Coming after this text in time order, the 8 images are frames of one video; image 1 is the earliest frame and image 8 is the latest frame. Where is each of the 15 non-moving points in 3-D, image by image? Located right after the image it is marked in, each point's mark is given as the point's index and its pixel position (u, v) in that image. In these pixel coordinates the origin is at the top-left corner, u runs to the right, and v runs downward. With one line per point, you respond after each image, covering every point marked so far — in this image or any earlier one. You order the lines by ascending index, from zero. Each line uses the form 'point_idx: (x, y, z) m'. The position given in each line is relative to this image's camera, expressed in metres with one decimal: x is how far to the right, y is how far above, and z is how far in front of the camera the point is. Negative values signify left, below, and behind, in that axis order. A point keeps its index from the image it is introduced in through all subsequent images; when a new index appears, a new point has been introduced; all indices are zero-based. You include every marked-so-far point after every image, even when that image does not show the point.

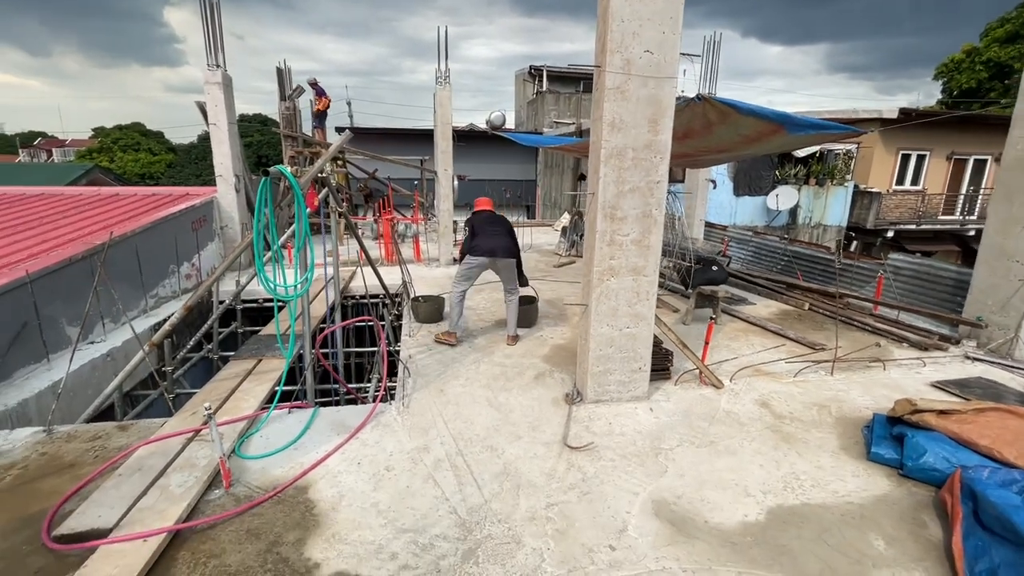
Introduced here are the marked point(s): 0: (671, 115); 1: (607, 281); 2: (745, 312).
0: (+1.0, +1.1, +3.0) m
1: (+0.6, 0.0, +3.2) m
2: (+2.7, -0.3, +5.5) m
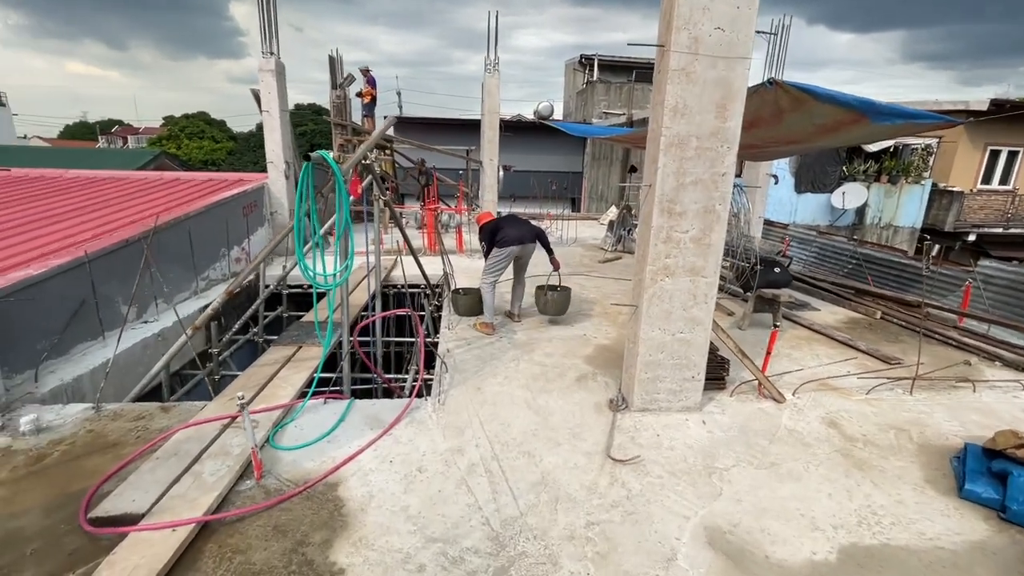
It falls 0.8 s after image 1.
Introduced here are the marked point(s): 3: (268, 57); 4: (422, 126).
0: (+1.3, +1.0, +2.7) m
1: (+0.9, 0.0, +2.9) m
2: (+3.2, -0.3, +5.1) m
3: (-3.5, +3.3, +6.7) m
4: (-3.0, +5.4, +16.0) m
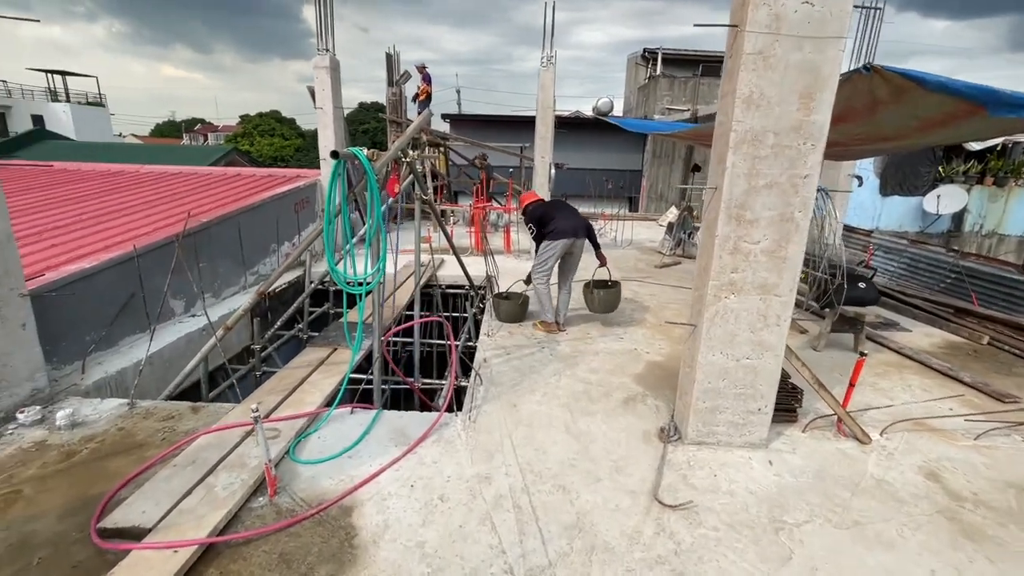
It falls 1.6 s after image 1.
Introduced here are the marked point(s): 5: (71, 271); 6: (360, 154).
0: (+1.5, +0.9, +2.2) m
1: (+1.1, -0.1, +2.5) m
2: (+3.6, -0.5, +4.5) m
3: (-2.7, +3.3, +6.8) m
4: (-1.1, +5.5, +16.0) m
5: (-3.1, +0.1, +3.4) m
6: (-0.9, +0.8, +2.7) m
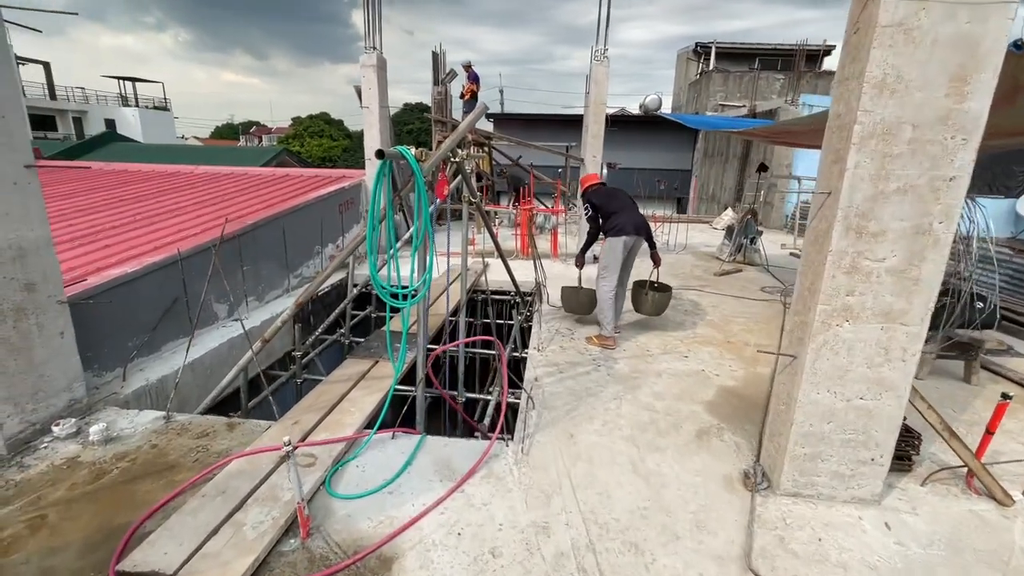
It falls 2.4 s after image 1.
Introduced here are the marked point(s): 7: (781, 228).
0: (+1.8, +0.8, +1.8) m
1: (+1.4, -0.2, +2.1) m
2: (+4.0, -0.6, +3.8) m
3: (-2.0, +3.3, +6.6) m
4: (+0.4, +5.4, +15.7) m
5: (-2.7, +0.1, +3.3) m
6: (-0.5, +0.7, +2.4) m
7: (+5.7, +1.3, +10.2) m
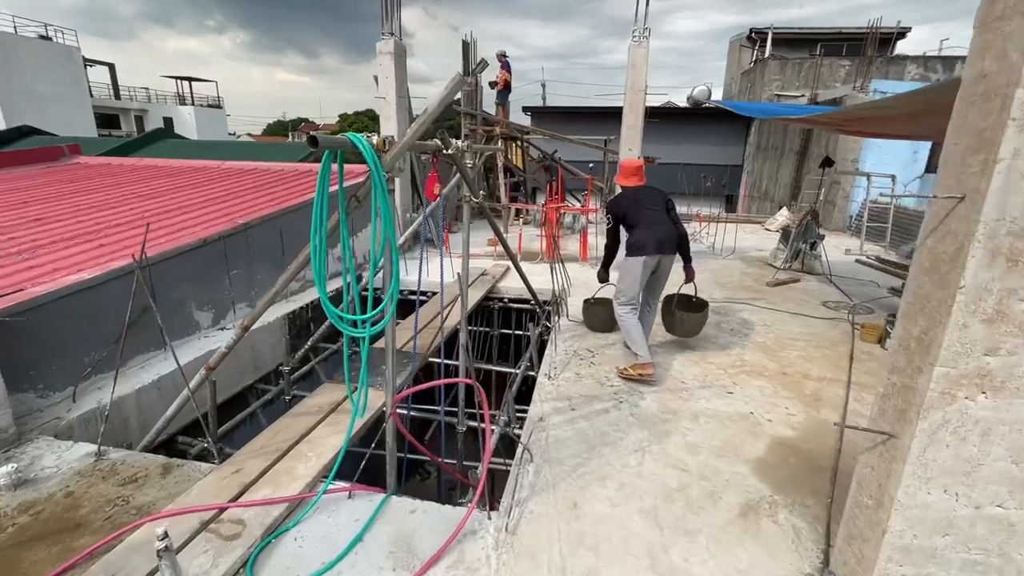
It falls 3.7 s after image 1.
0: (+1.7, +0.7, +1.0) m
1: (+1.3, -0.3, +1.4) m
2: (+4.0, -0.8, +2.9) m
3: (-1.6, +3.2, +6.2) m
4: (+1.5, +5.4, +14.9) m
5: (-2.7, 0.0, +2.9) m
6: (-0.6, +0.6, +1.9) m
7: (+6.3, +1.1, +9.1) m
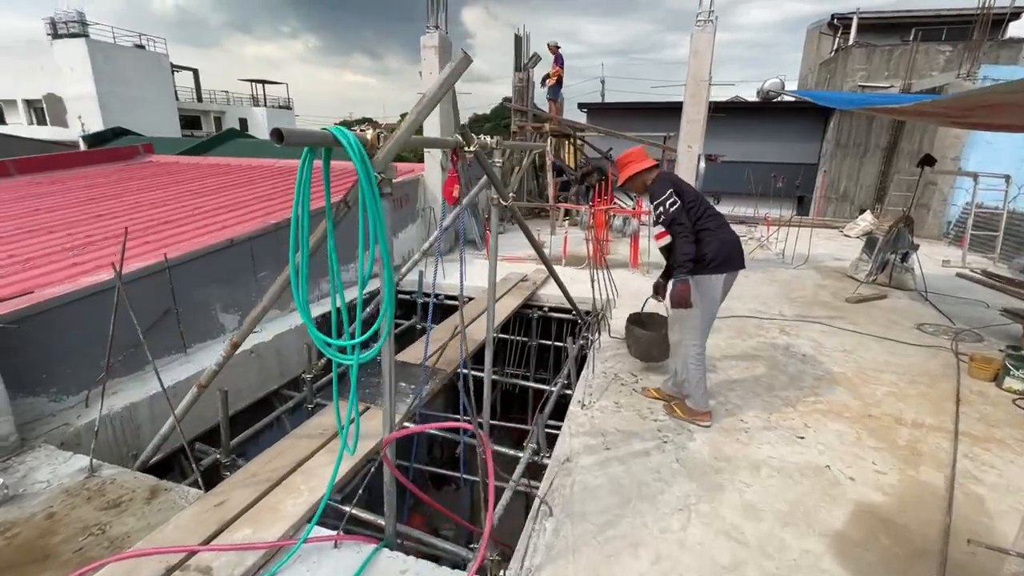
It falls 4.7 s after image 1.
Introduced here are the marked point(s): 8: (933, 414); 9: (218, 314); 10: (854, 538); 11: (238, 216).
0: (+1.6, +0.5, +0.4) m
1: (+1.3, -0.5, +0.9) m
2: (+4.1, -1.1, +2.0) m
3: (-1.0, +3.2, +5.9) m
4: (+3.2, +5.3, +14.3) m
5: (-2.5, 0.0, +2.8) m
6: (-0.5, +0.5, +1.6) m
7: (+7.1, +0.8, +7.9) m
8: (+2.6, -0.8, +3.0) m
9: (-2.3, -0.2, +3.7) m
10: (+1.4, -1.1, +2.0) m
11: (-2.9, +0.8, +5.1) m
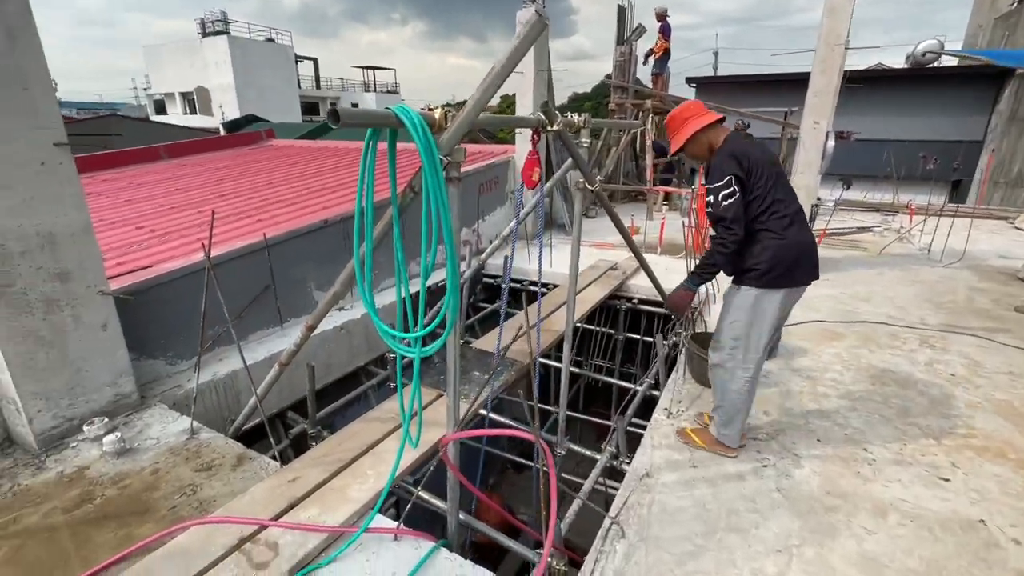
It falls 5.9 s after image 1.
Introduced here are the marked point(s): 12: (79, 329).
0: (+1.6, +0.4, -0.1) m
1: (+1.3, -0.5, +0.4) m
2: (+4.3, -1.2, +1.1) m
3: (+0.2, +3.4, +5.7) m
4: (+6.0, +5.5, +13.0) m
5: (-2.0, +0.2, +3.1) m
6: (-0.3, +0.5, +1.4) m
7: (+8.5, +0.7, +6.2) m
8: (+3.0, -0.9, +2.3) m
9: (-1.6, 0.0, +3.9) m
10: (+1.7, -1.1, +1.6) m
11: (-2.0, +1.0, +5.3) m
12: (-2.2, -0.2, +2.4) m
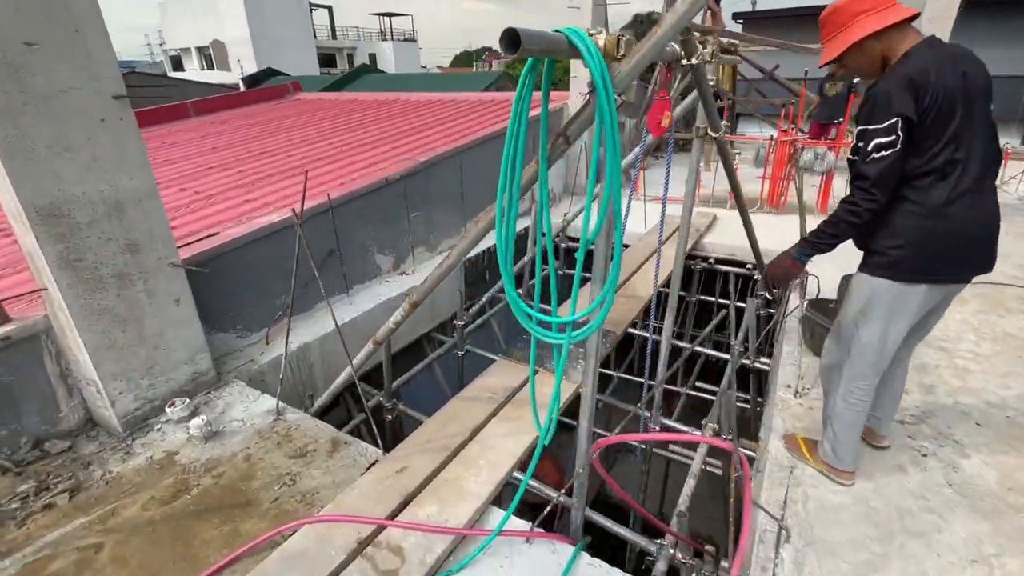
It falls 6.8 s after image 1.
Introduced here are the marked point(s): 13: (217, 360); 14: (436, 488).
0: (+2.0, +0.3, -0.5) m
1: (+1.7, -0.6, +0.1) m
2: (+4.8, -1.2, +0.7) m
3: (+0.8, +3.8, +5.1) m
4: (+6.8, +6.7, +11.9) m
5: (-1.5, +0.4, +2.8) m
6: (+0.2, +0.6, +1.1) m
7: (+9.1, +1.3, +5.5) m
8: (+3.6, -0.7, +1.9) m
9: (-1.1, +0.2, +3.6) m
10: (+2.2, -1.0, +1.3) m
11: (-1.3, +1.4, +5.0) m
12: (-1.7, -0.1, +2.2) m
13: (-1.7, -0.4, +2.7) m
14: (-0.3, -0.8, +1.8) m
